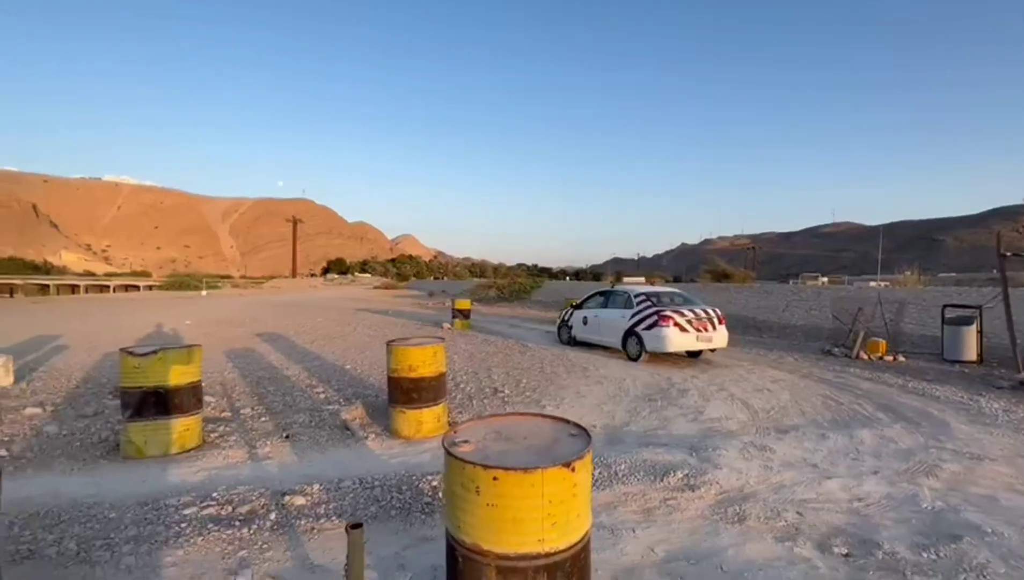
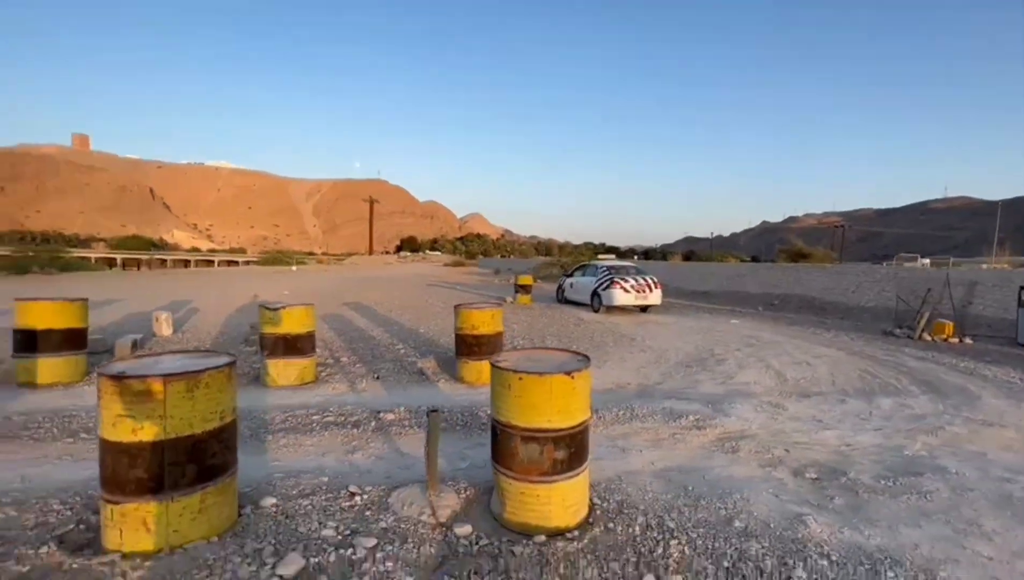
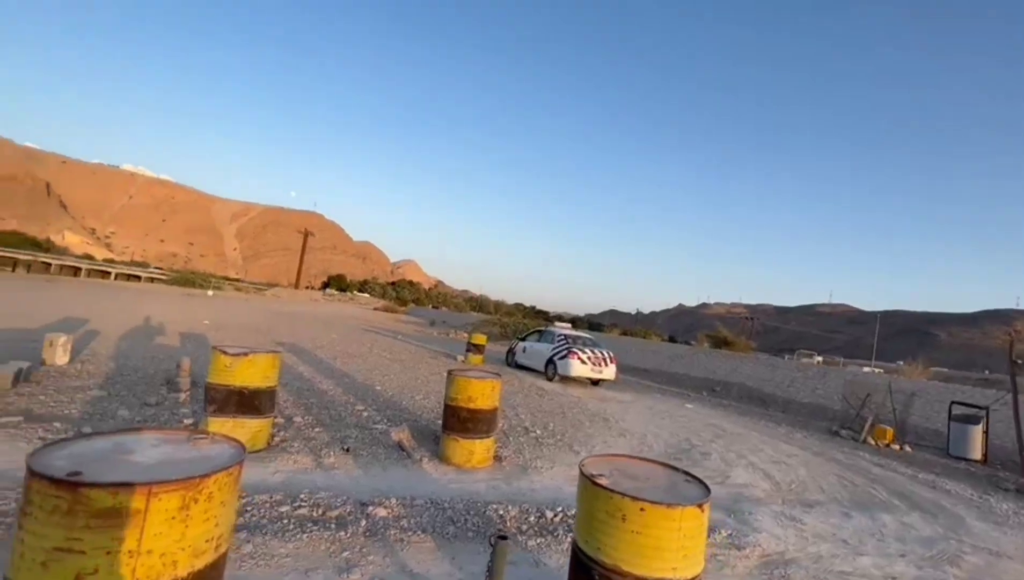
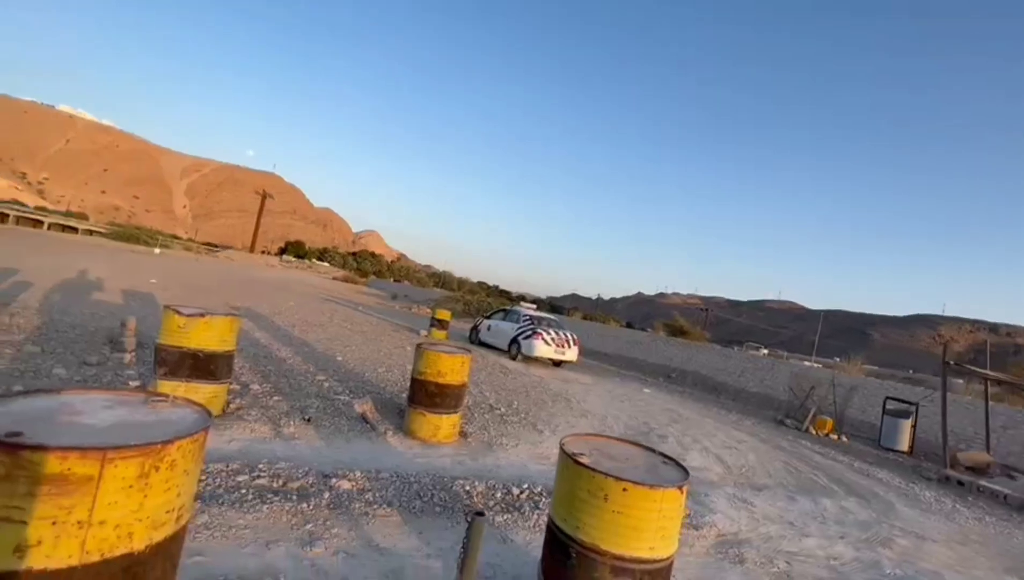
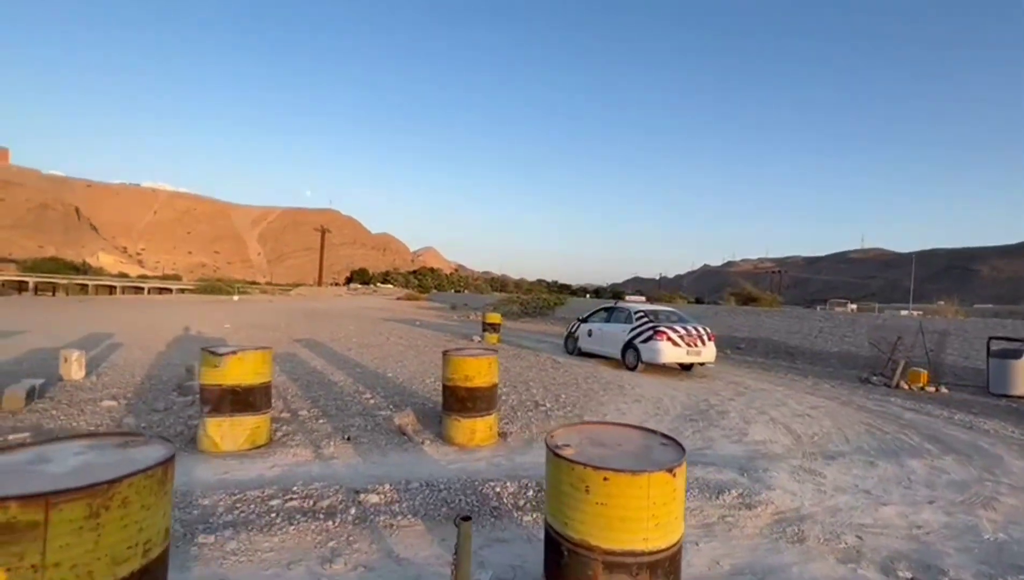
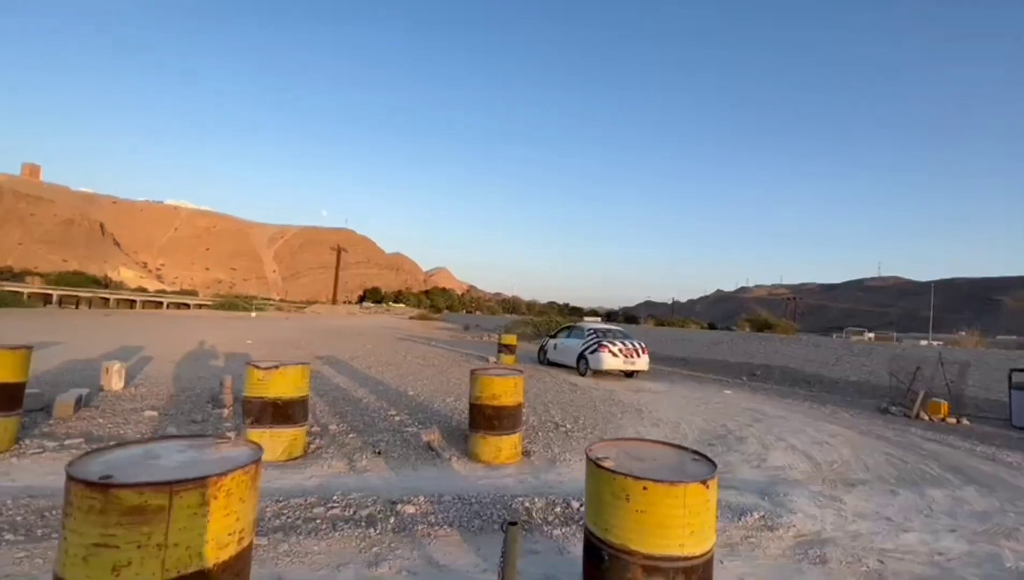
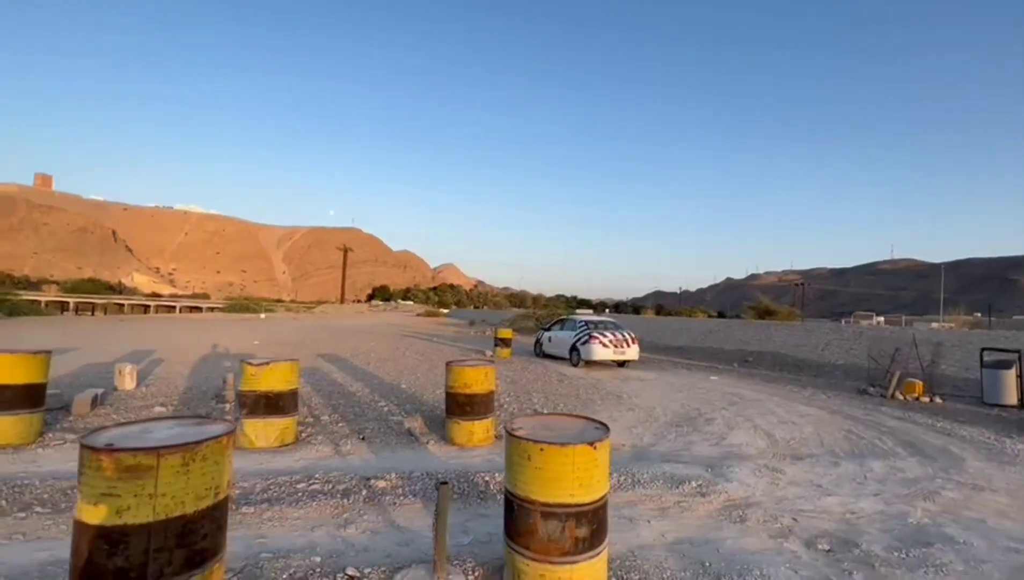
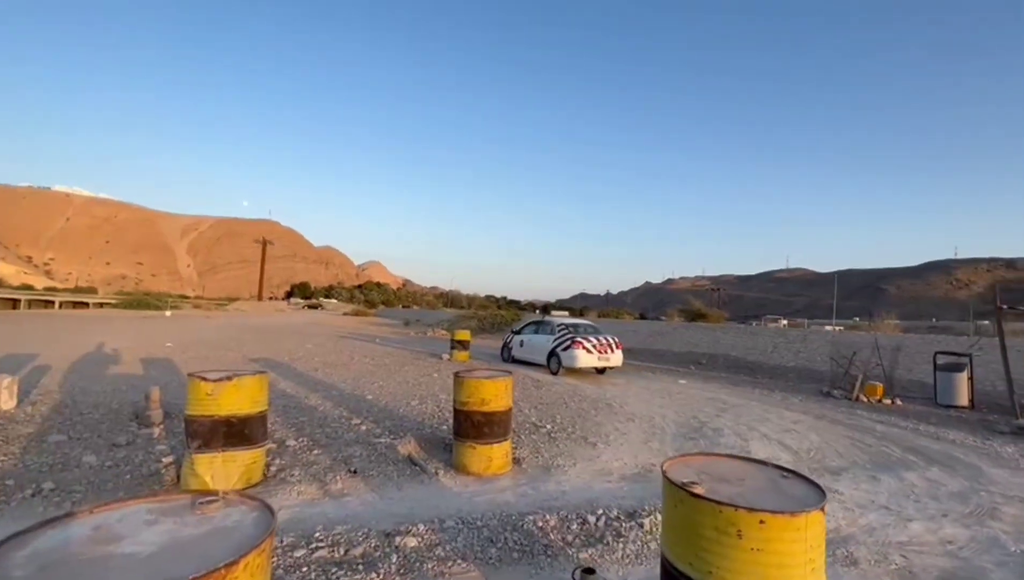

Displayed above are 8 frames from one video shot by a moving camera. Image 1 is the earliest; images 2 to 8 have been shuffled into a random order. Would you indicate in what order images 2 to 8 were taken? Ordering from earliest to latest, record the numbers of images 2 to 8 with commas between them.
5, 8, 4, 3, 6, 7, 2
